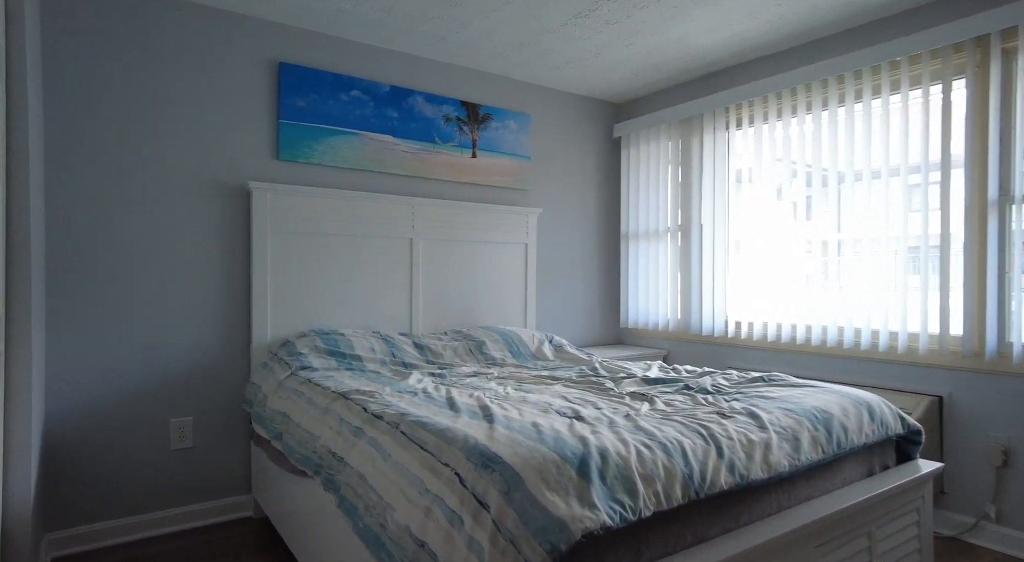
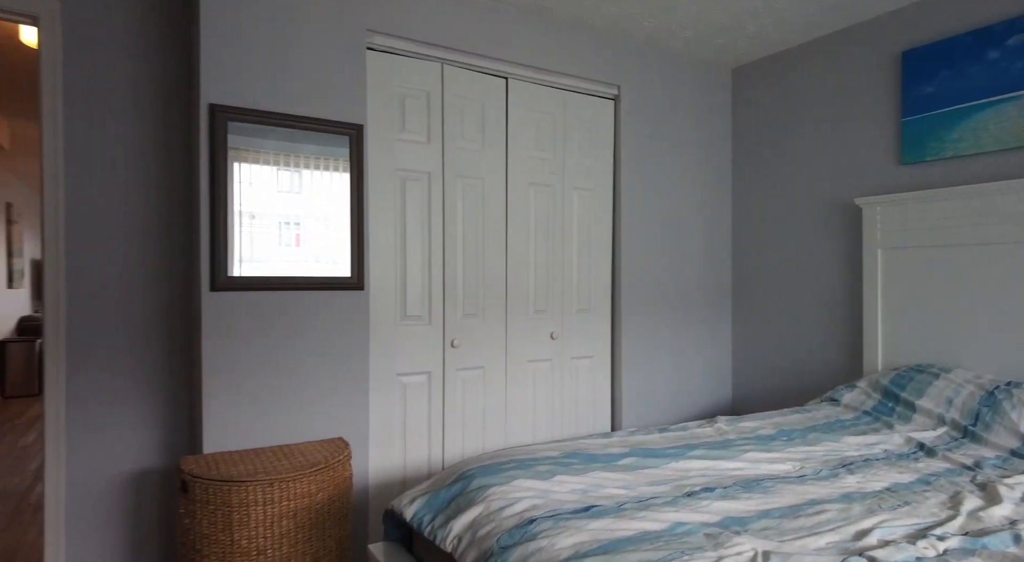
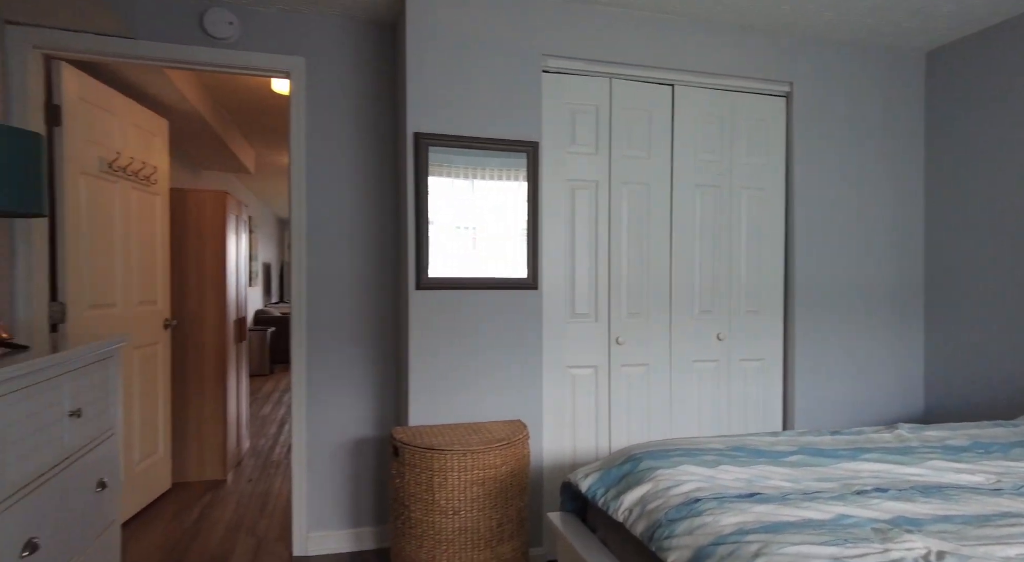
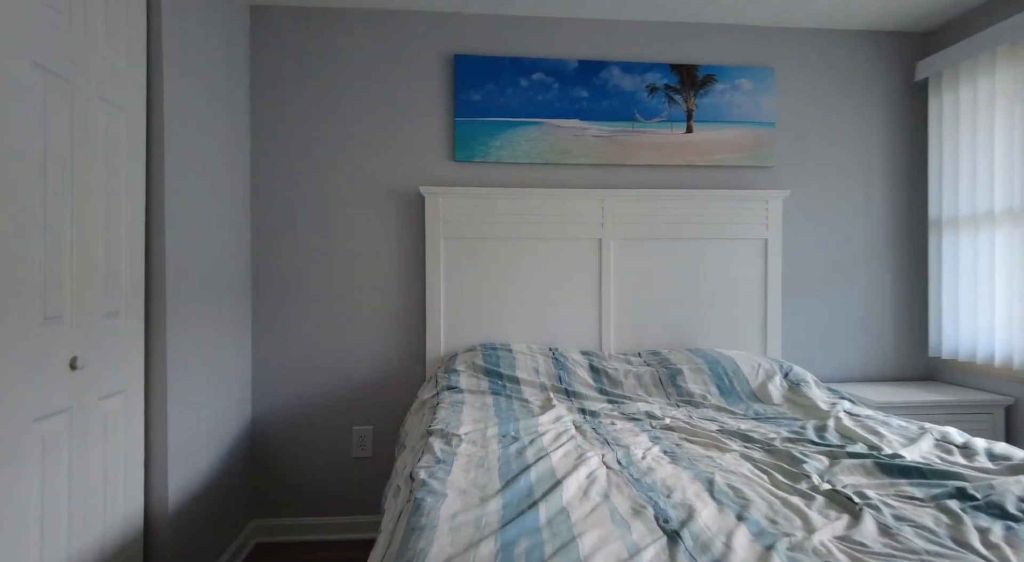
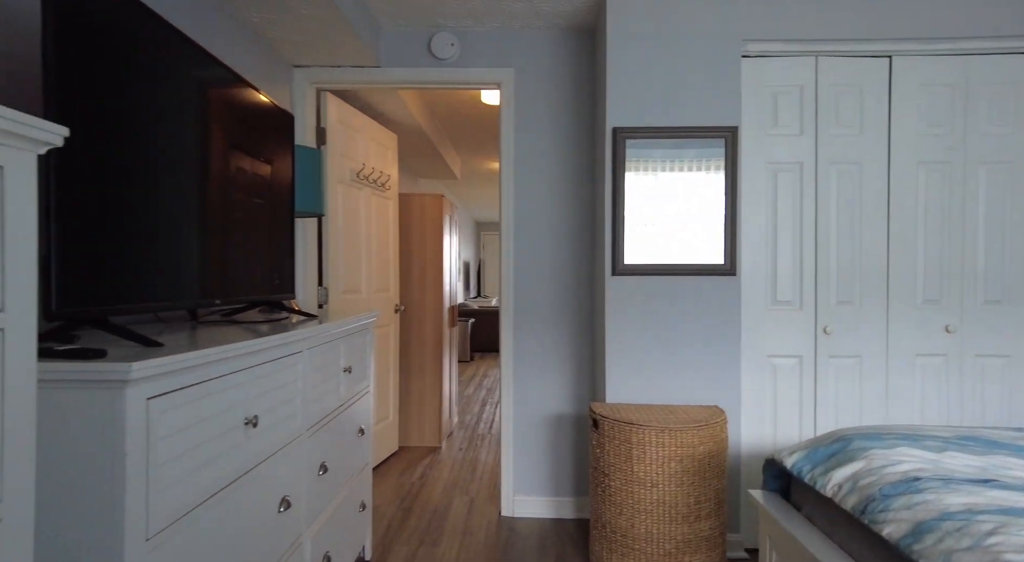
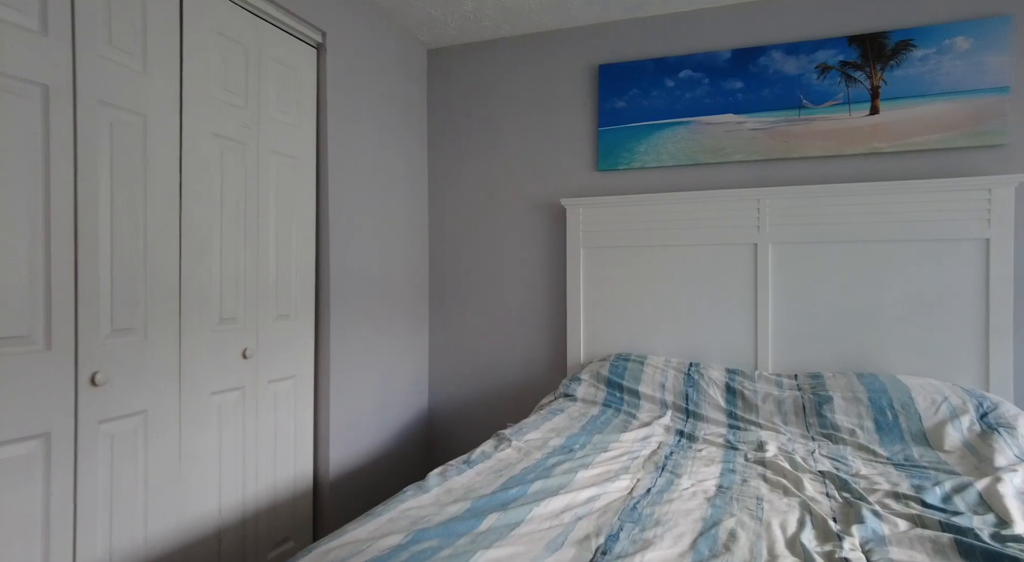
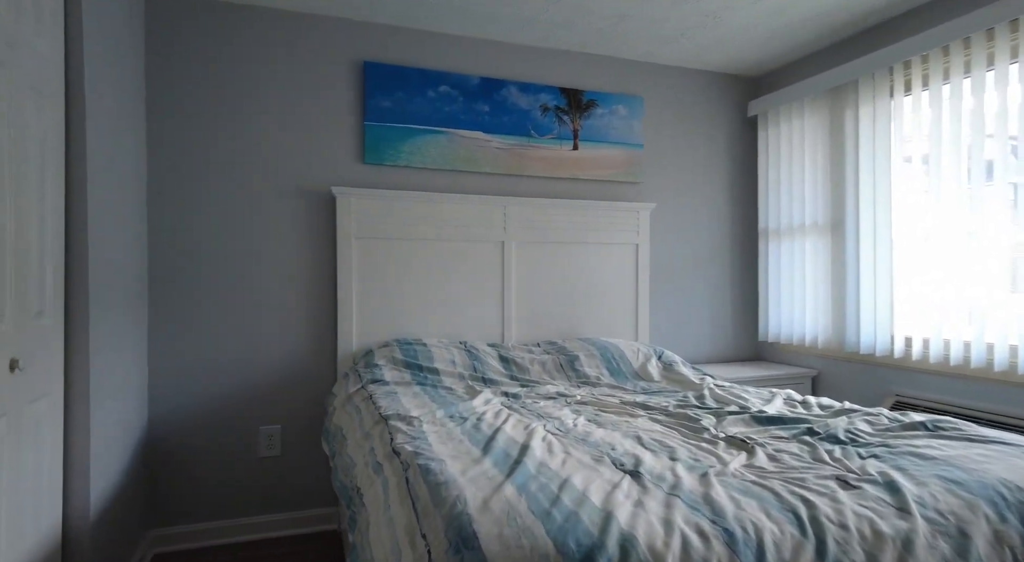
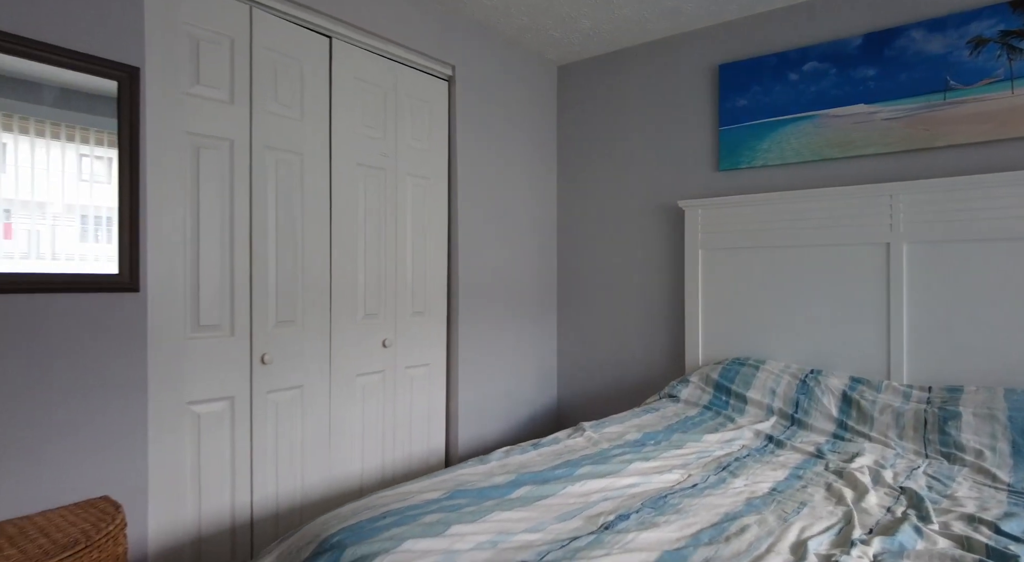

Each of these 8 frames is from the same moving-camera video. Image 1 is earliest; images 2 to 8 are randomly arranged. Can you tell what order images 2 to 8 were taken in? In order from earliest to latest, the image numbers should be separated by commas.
7, 4, 6, 8, 2, 3, 5
